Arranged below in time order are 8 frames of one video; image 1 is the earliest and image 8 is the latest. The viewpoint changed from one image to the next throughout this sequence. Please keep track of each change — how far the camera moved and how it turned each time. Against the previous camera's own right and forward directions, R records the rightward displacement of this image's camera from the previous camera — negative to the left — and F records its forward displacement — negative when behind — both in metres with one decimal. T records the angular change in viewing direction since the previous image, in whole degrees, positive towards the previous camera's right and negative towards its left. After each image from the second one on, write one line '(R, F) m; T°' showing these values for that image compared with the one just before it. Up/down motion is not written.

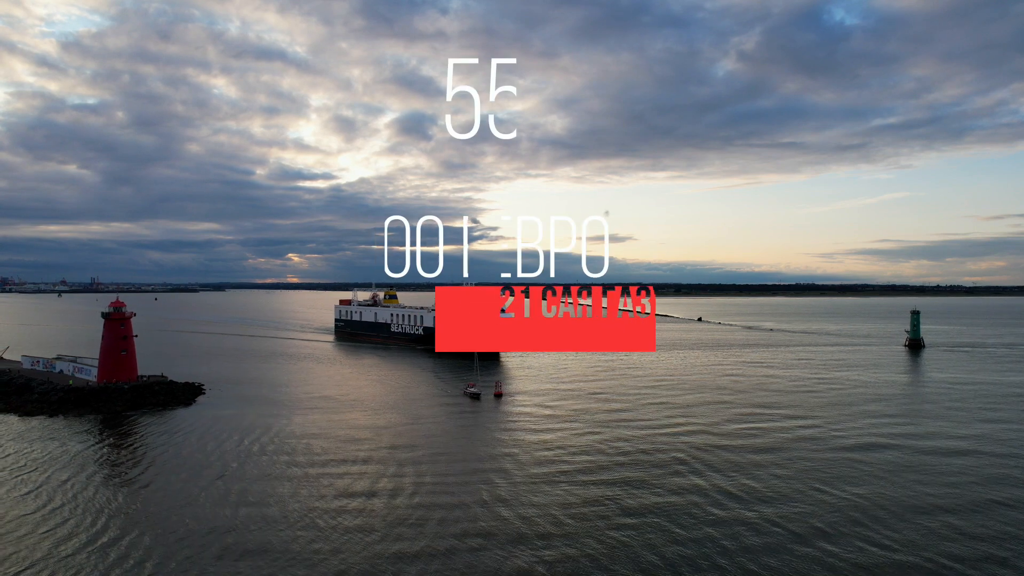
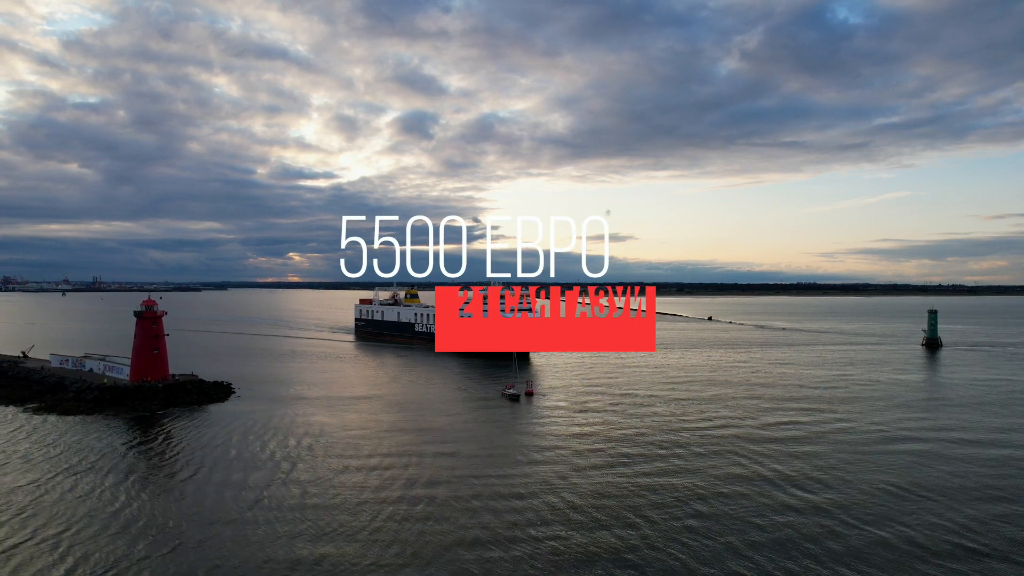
(-1.7, +0.3) m; 0°
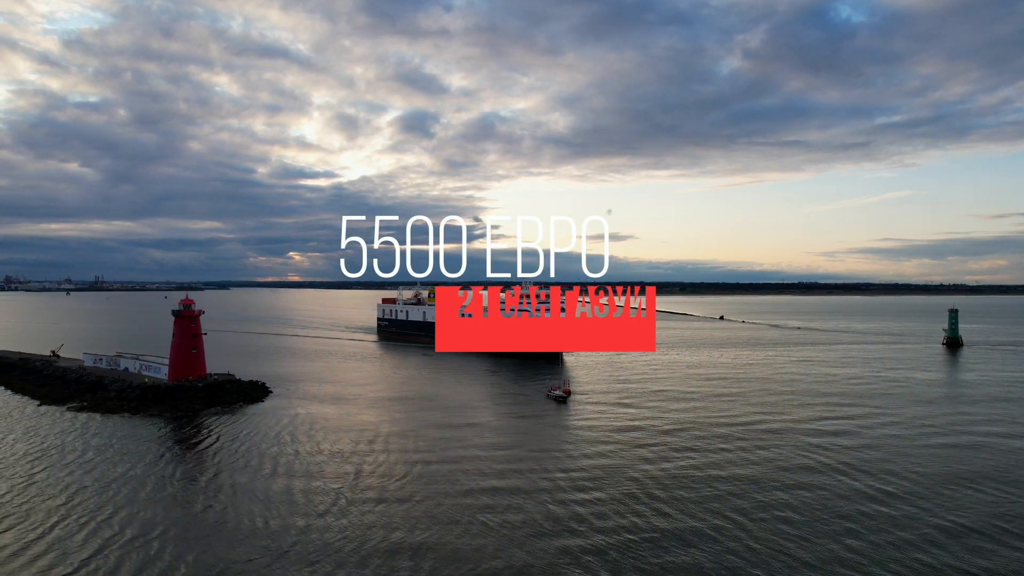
(-2.1, +0.4) m; 0°
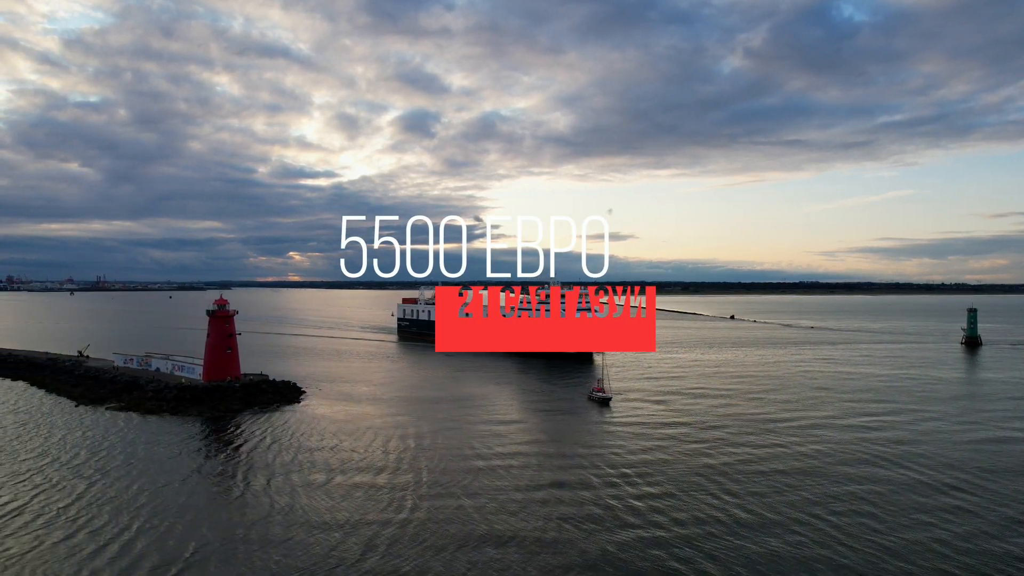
(-1.8, +0.4) m; 0°
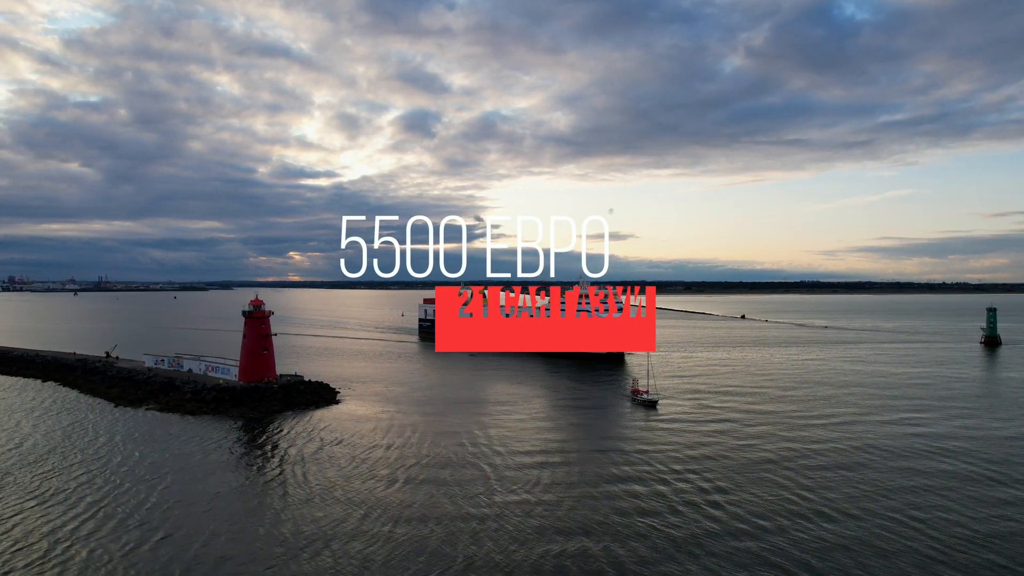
(-1.9, +0.4) m; 0°
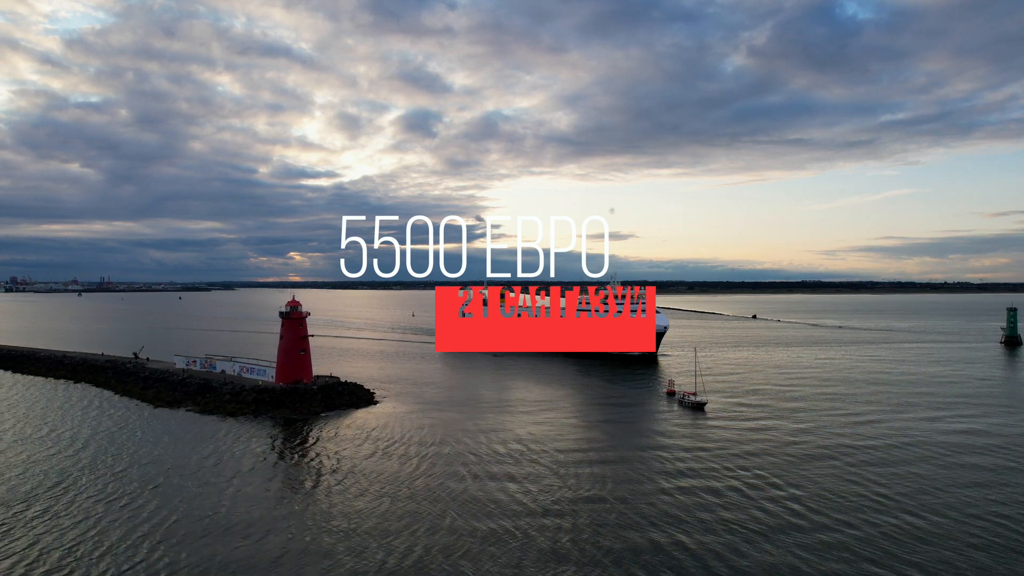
(-1.9, +0.5) m; 0°
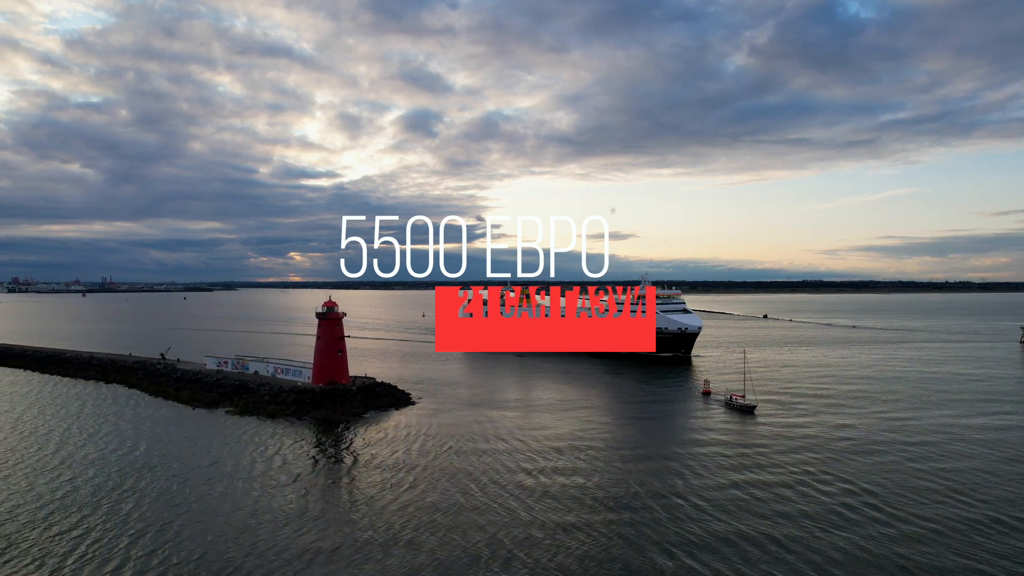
(-1.8, +0.5) m; 0°
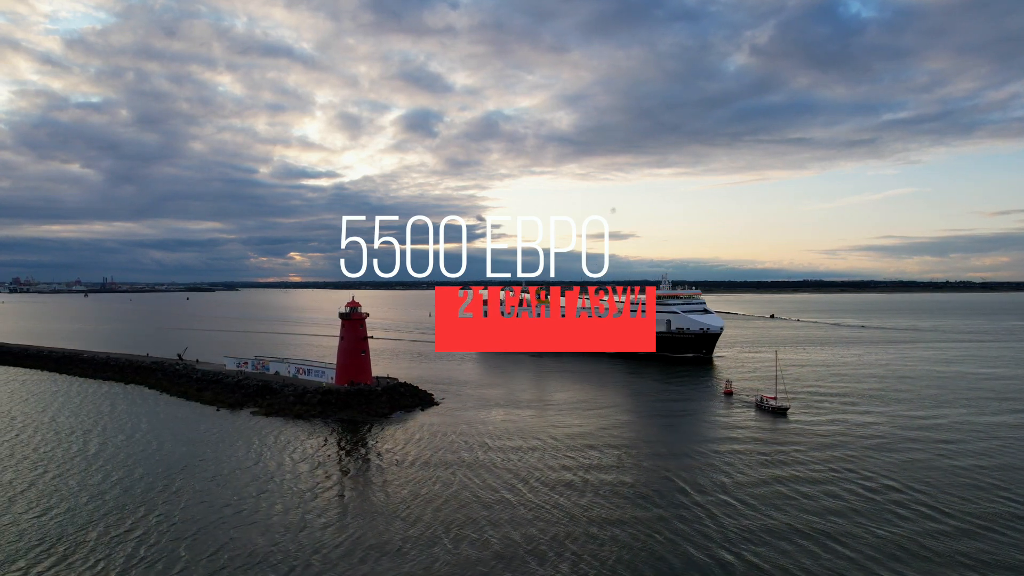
(-1.1, +0.3) m; 0°
